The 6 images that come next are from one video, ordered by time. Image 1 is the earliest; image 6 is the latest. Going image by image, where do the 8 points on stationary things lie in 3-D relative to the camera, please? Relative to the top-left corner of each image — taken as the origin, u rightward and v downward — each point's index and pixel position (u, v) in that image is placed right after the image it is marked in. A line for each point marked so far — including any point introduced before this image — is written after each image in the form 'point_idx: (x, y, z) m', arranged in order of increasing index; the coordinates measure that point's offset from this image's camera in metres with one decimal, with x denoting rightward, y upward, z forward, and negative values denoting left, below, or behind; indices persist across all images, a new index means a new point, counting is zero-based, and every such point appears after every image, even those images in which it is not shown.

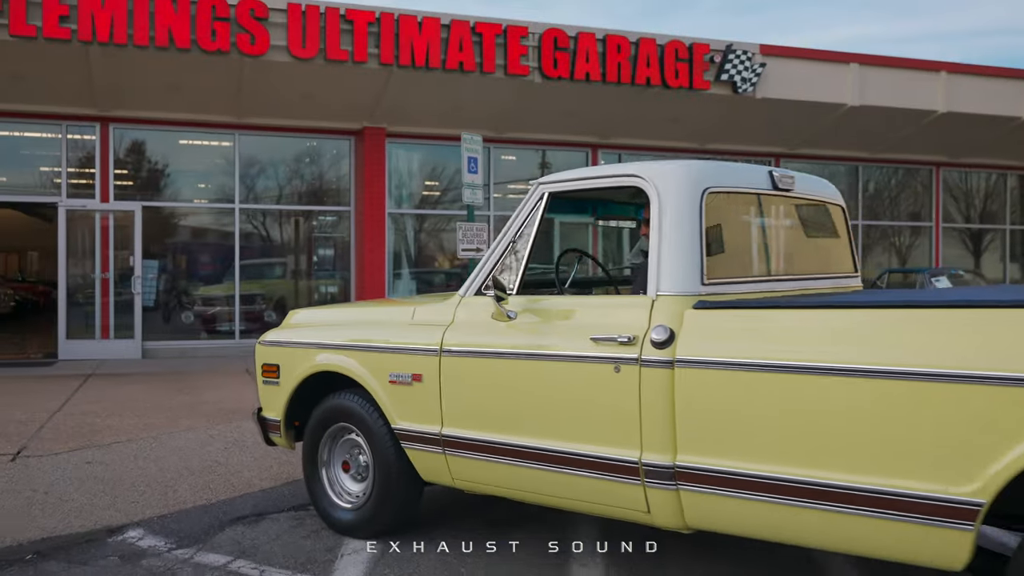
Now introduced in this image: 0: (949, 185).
0: (+9.7, +2.3, +18.4) m
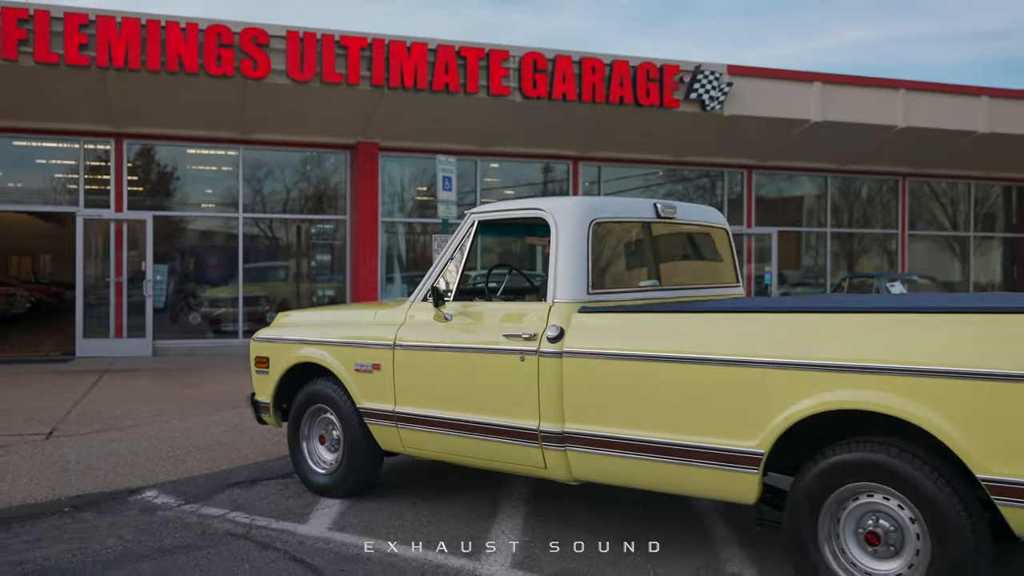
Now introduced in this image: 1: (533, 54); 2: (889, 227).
0: (+9.4, +2.2, +19.4) m
1: (+0.3, +4.0, +14.3) m
2: (+9.1, +1.4, +19.3) m
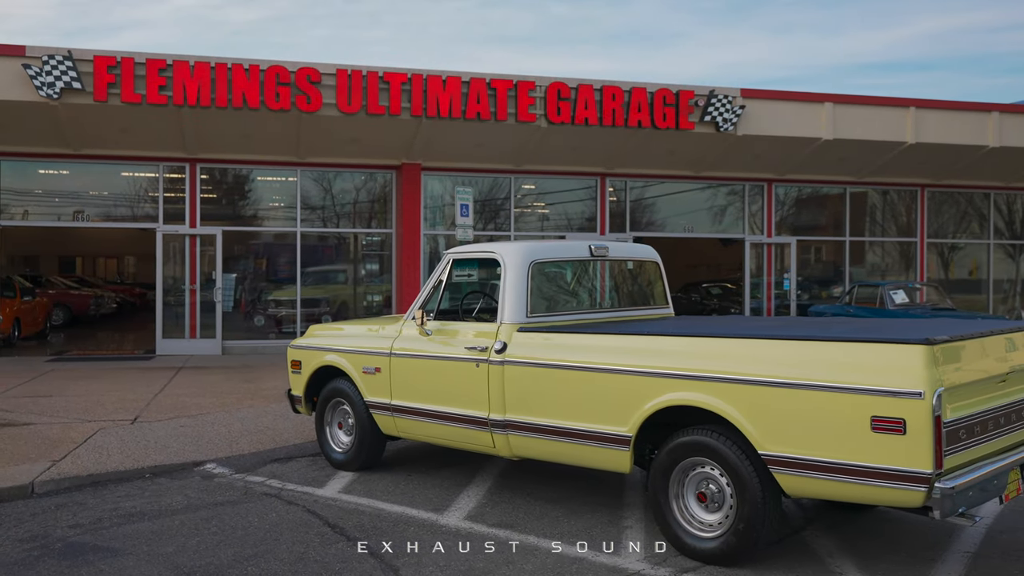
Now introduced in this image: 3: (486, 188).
0: (+10.3, +2.1, +20.1) m
1: (+0.8, +3.9, +15.8) m
2: (+9.9, +1.3, +20.0) m
3: (-0.5, +2.1, +17.7) m
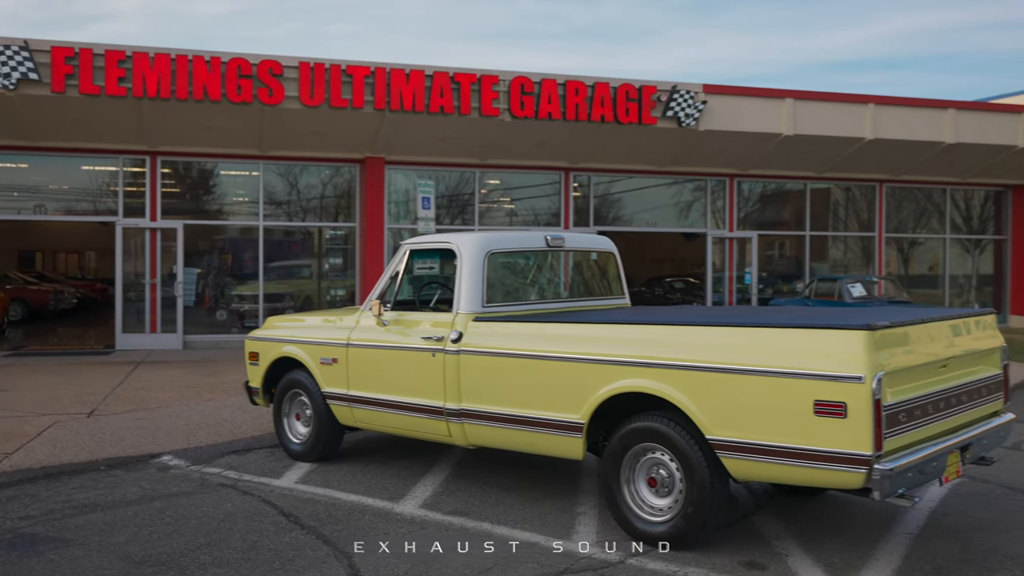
0: (+9.4, +2.2, +20.5) m
1: (+0.1, +4.0, +15.8) m
2: (+9.1, +1.4, +20.4) m
3: (-1.3, +2.2, +17.7) m
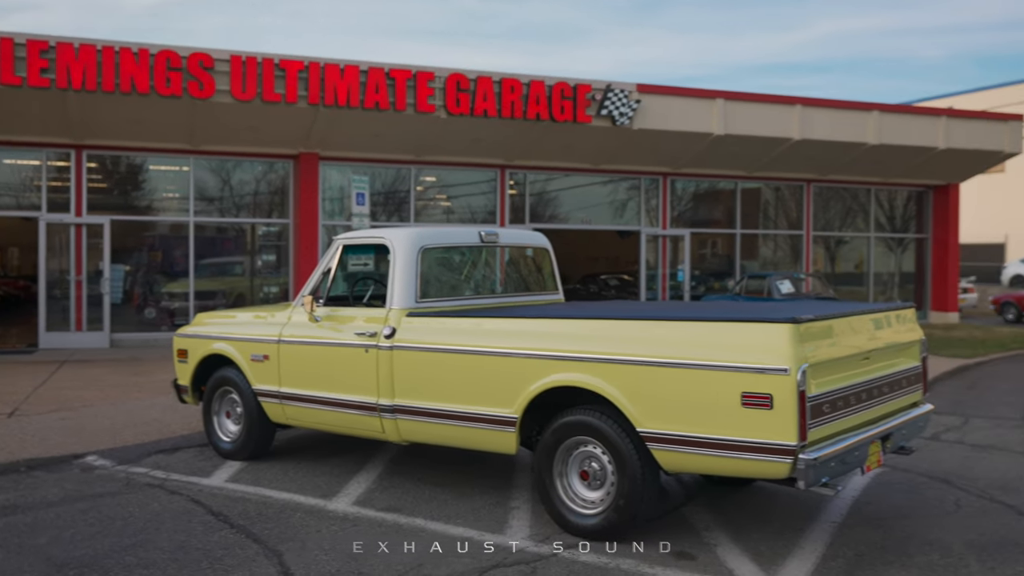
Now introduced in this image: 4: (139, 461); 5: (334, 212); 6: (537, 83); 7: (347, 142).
0: (+7.9, +2.3, +21.2) m
1: (-1.1, +4.1, +15.8) m
2: (+7.5, +1.5, +21.1) m
3: (-2.6, +2.3, +17.6) m
4: (-3.2, -1.5, +7.2) m
5: (-3.7, +1.6, +17.2) m
6: (+0.5, +4.0, +16.2) m
7: (-3.3, +2.9, +16.5) m
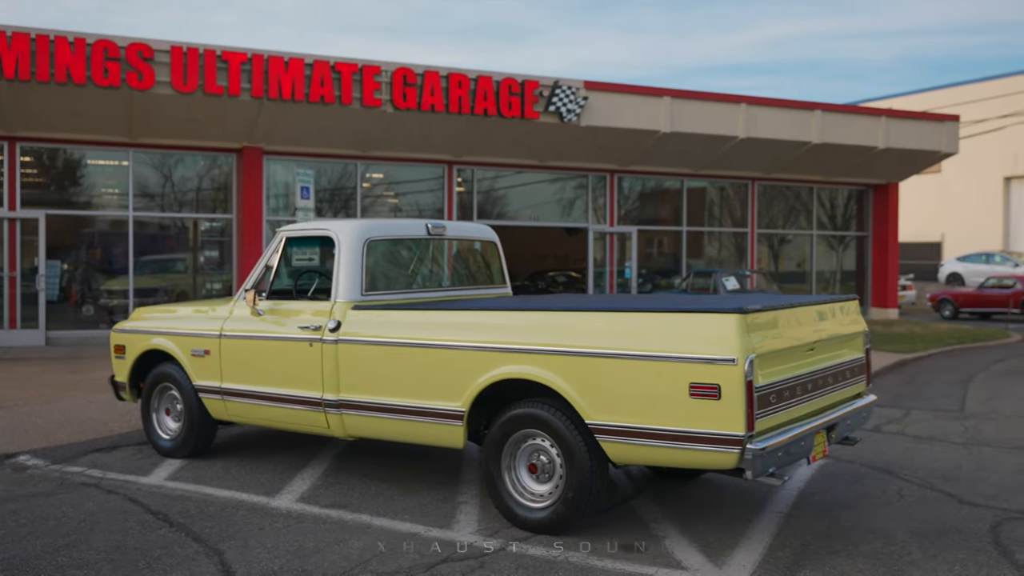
0: (+6.5, +2.4, +21.6) m
1: (-2.1, +4.1, +15.7) m
2: (+6.2, +1.6, +21.4) m
3: (-3.7, +2.4, +17.3) m
4: (-3.7, -1.5, +6.9) m
5: (-4.8, +1.6, +17.0) m
6: (-0.5, +4.1, +16.2) m
7: (-4.3, +3.0, +16.3) m
